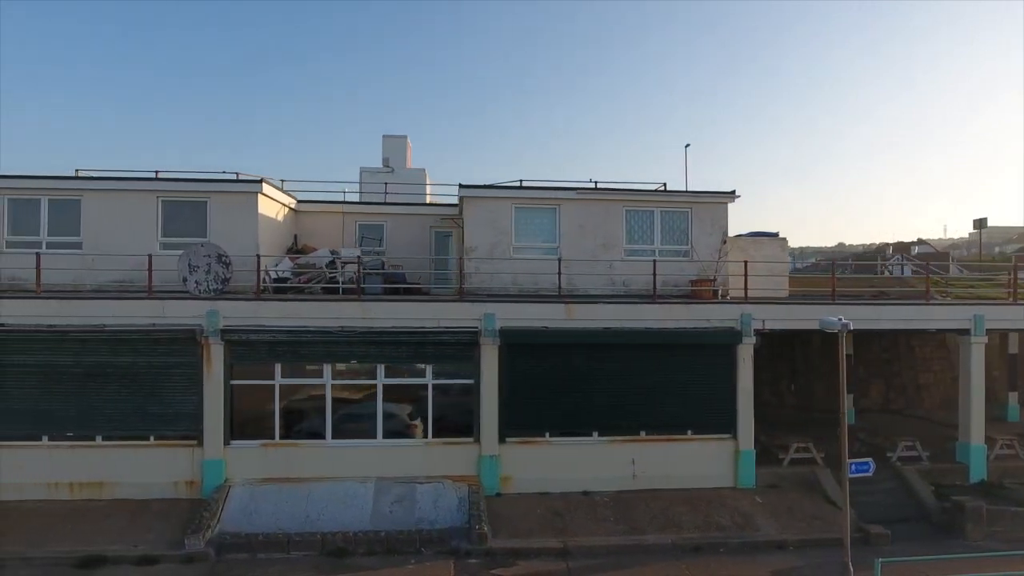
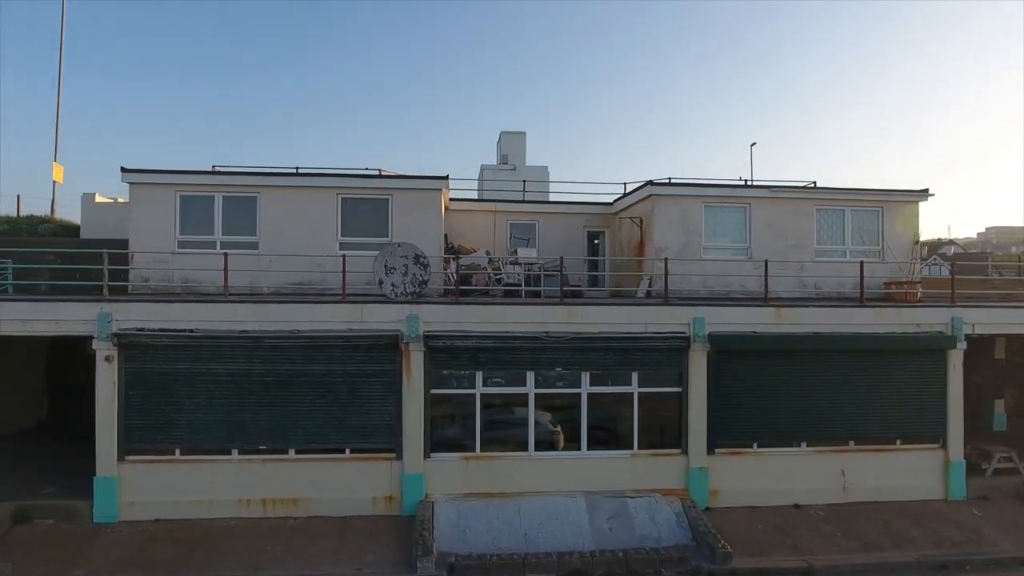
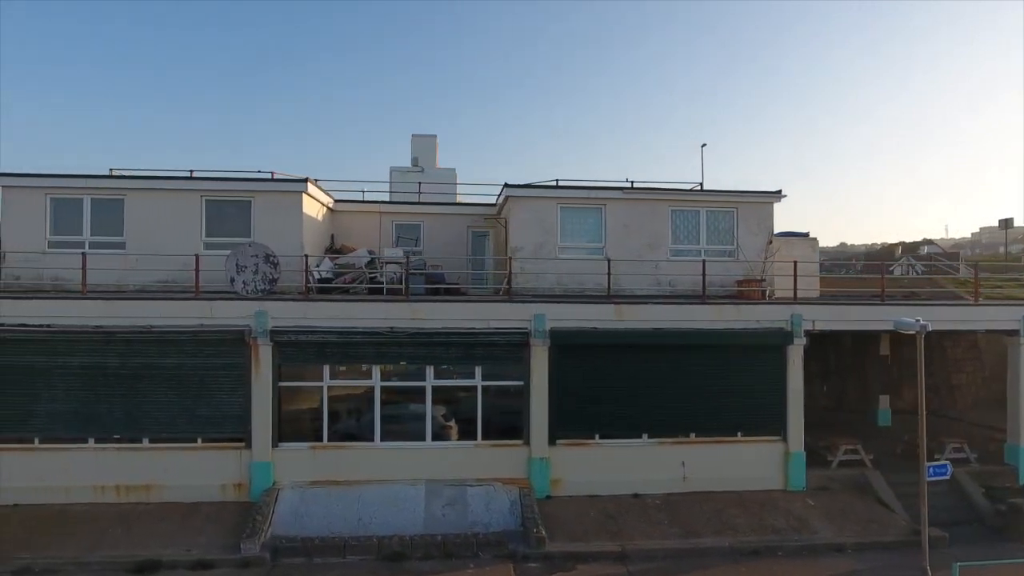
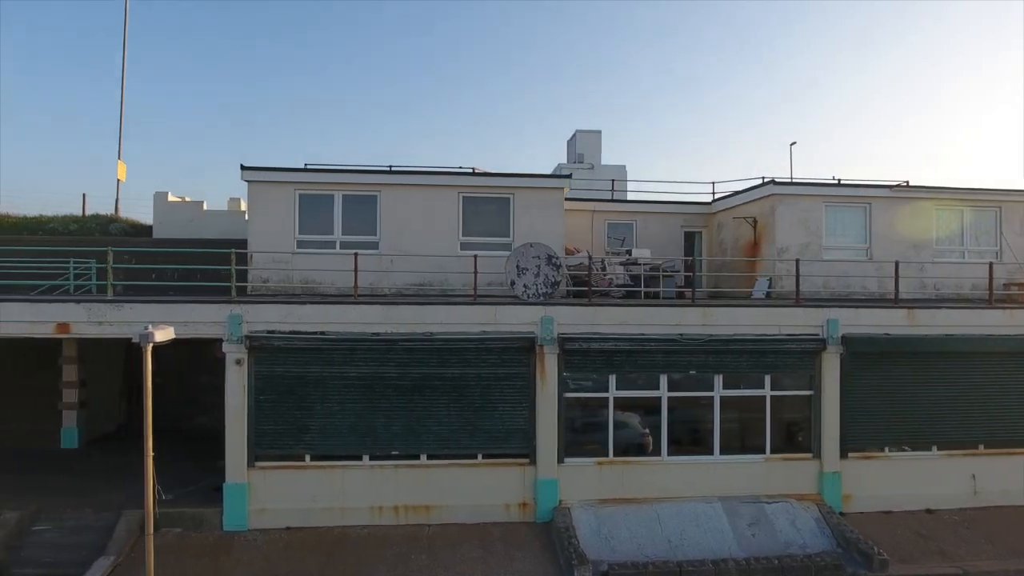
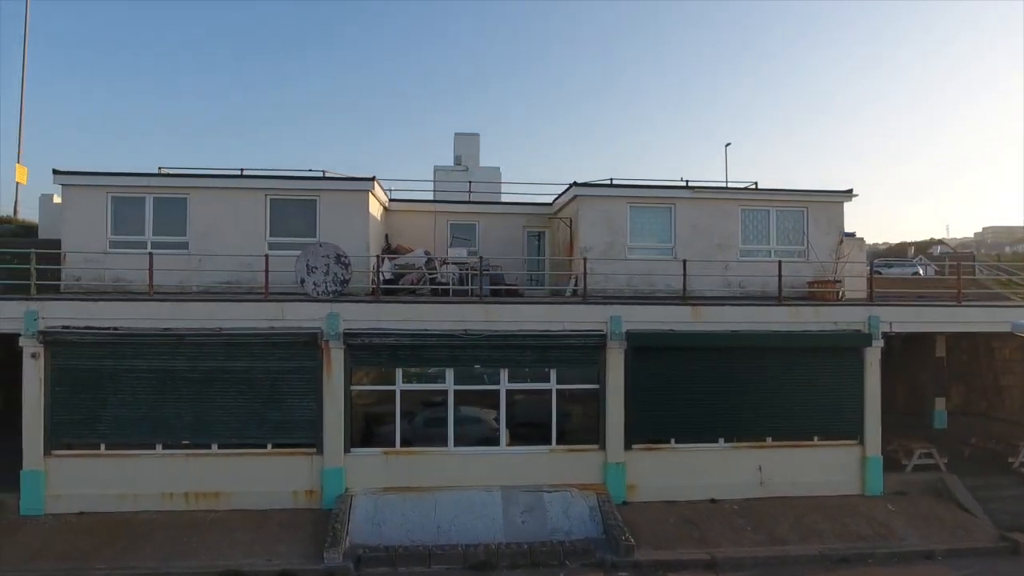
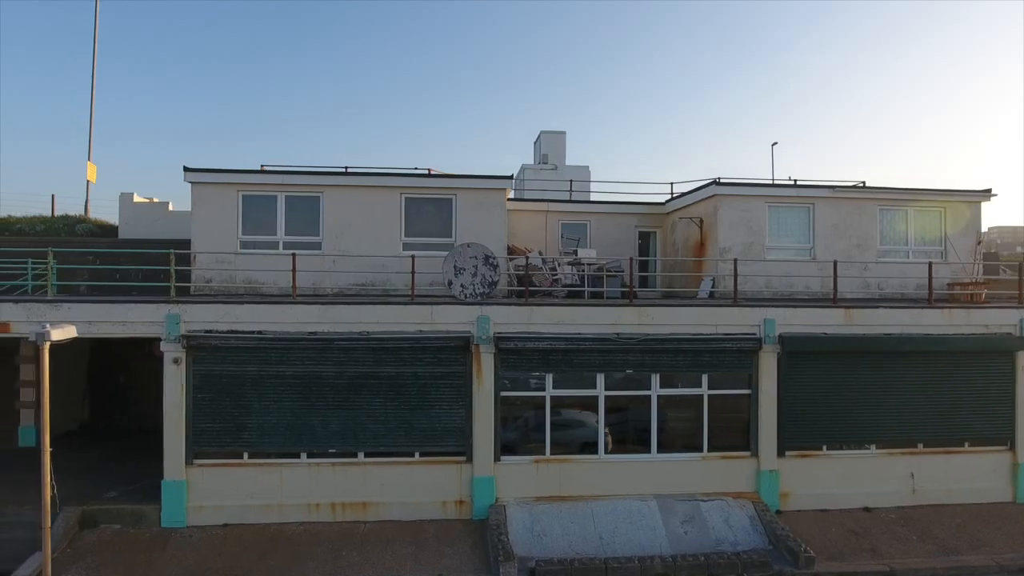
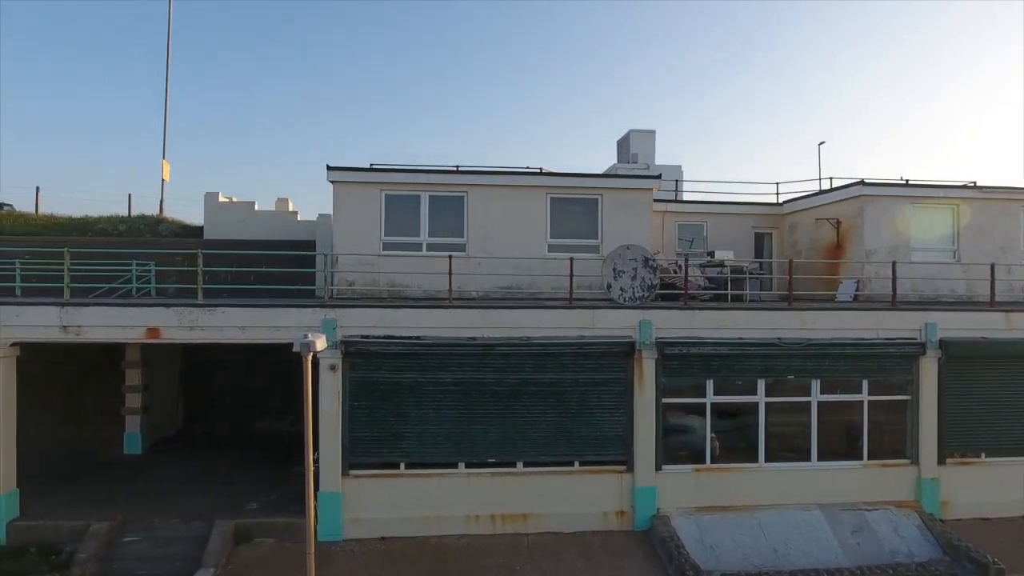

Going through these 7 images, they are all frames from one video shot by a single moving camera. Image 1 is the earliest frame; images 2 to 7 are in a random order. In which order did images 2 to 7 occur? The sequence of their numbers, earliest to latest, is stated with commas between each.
3, 5, 2, 6, 4, 7
